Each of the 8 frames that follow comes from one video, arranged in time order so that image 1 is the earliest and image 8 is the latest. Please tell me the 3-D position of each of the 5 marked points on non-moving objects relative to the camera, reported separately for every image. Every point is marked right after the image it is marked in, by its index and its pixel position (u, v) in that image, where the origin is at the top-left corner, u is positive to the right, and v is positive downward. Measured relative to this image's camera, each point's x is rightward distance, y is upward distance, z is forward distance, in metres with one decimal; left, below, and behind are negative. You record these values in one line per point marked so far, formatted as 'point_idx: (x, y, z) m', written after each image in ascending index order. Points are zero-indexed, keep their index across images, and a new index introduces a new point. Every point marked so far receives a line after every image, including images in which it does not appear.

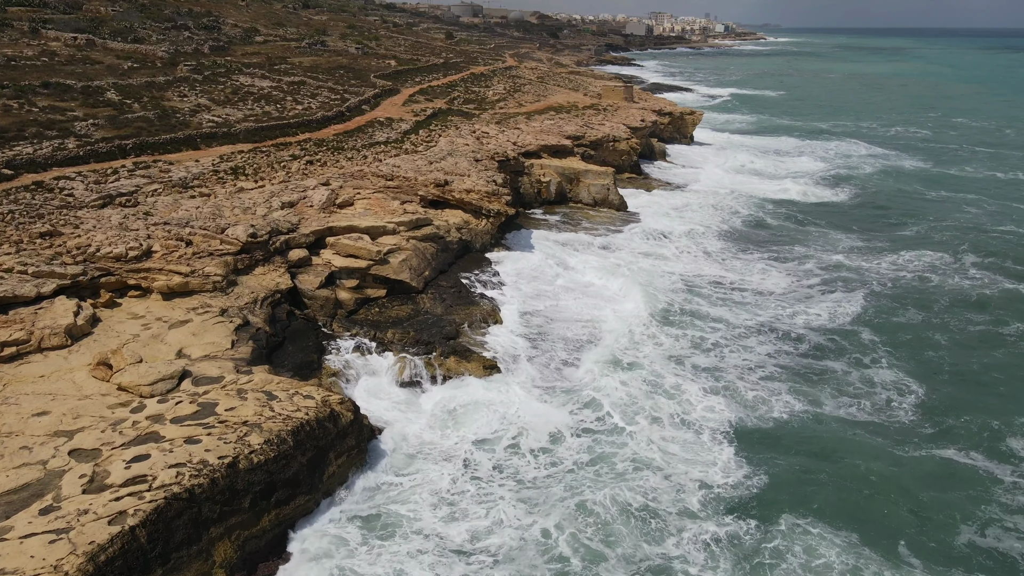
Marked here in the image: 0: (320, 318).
0: (-6.1, -1.0, +18.8) m
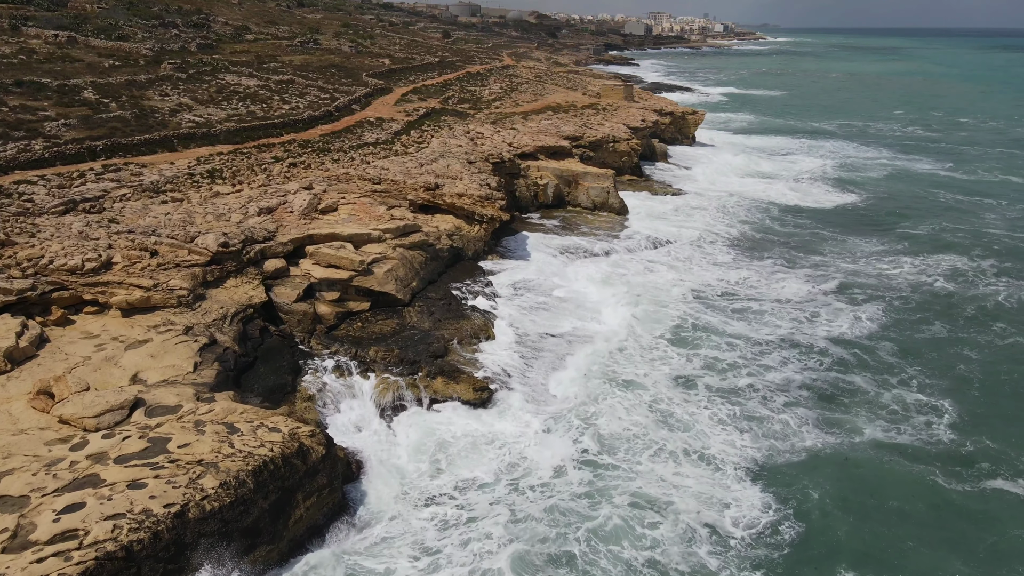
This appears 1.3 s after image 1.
0: (-6.3, -1.4, +17.4) m
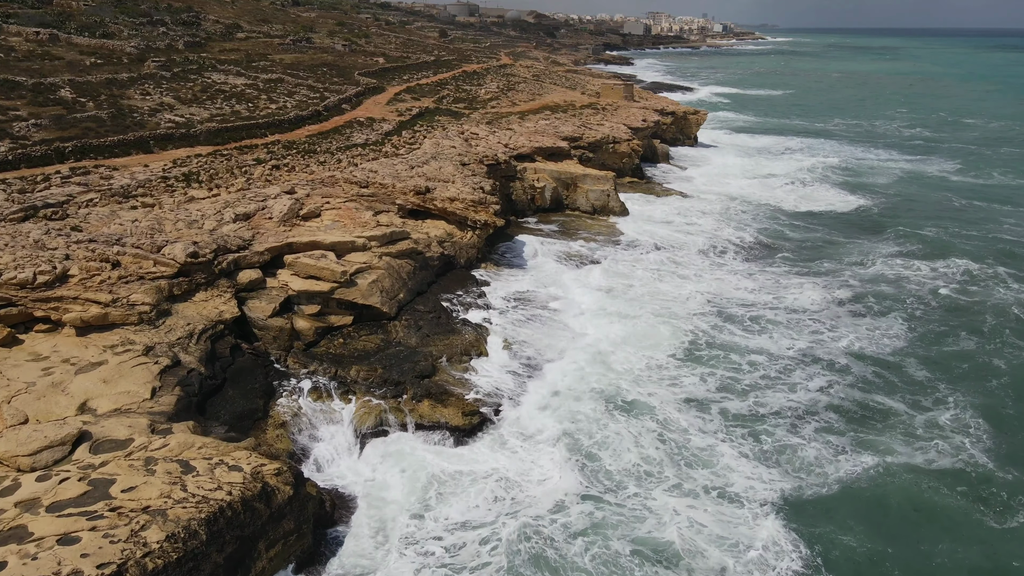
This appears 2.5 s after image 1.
0: (-6.5, -1.8, +16.0) m
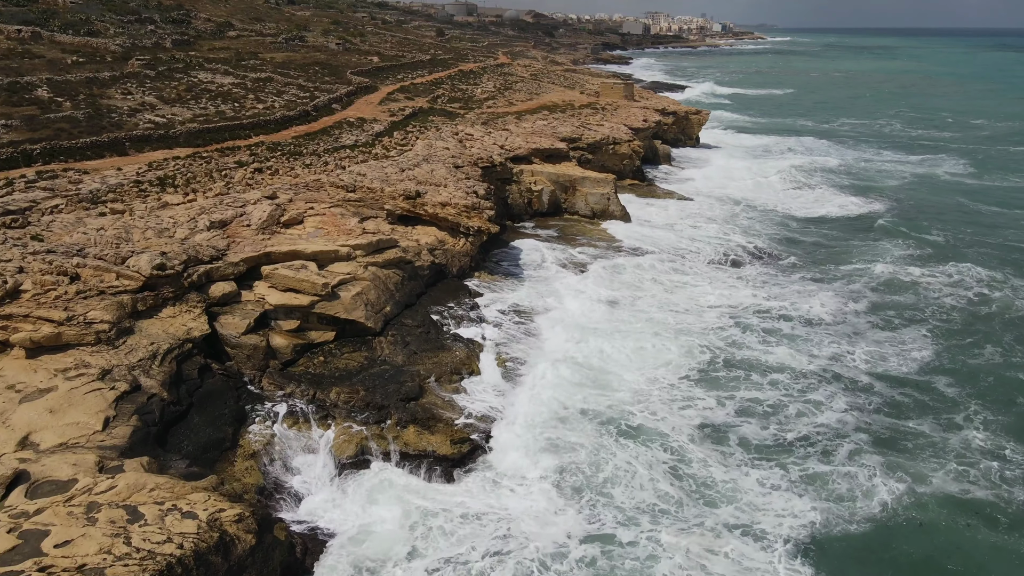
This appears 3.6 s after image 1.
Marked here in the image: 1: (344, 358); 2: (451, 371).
0: (-6.7, -2.1, +14.8) m
1: (-4.4, -1.9, +15.6) m
2: (-1.6, -2.2, +15.7) m
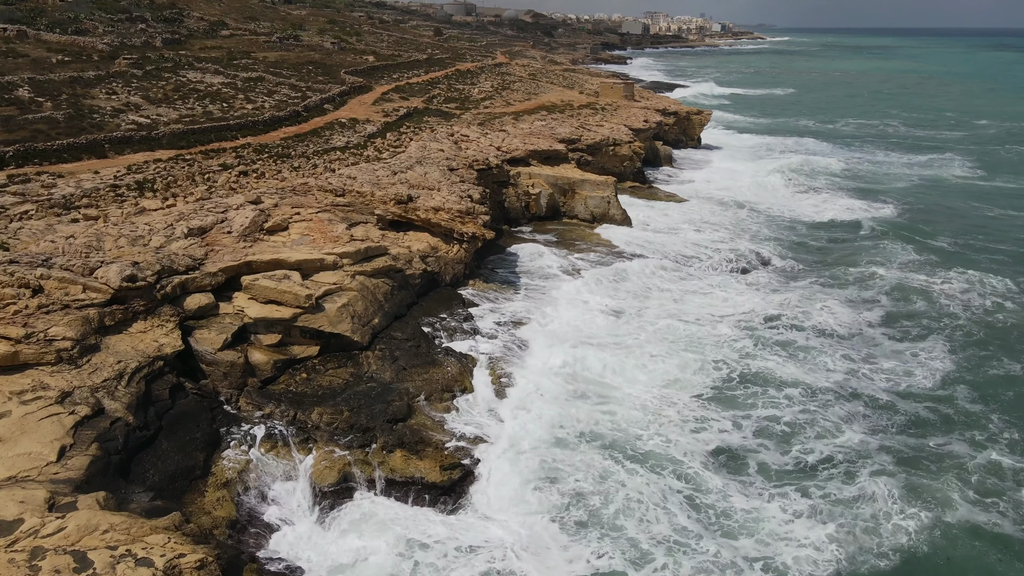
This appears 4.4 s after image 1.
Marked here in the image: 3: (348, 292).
0: (-6.8, -2.4, +13.8) m
1: (-4.6, -2.2, +14.7) m
2: (-1.8, -2.5, +14.7) m
3: (-4.4, -0.1, +15.9) m
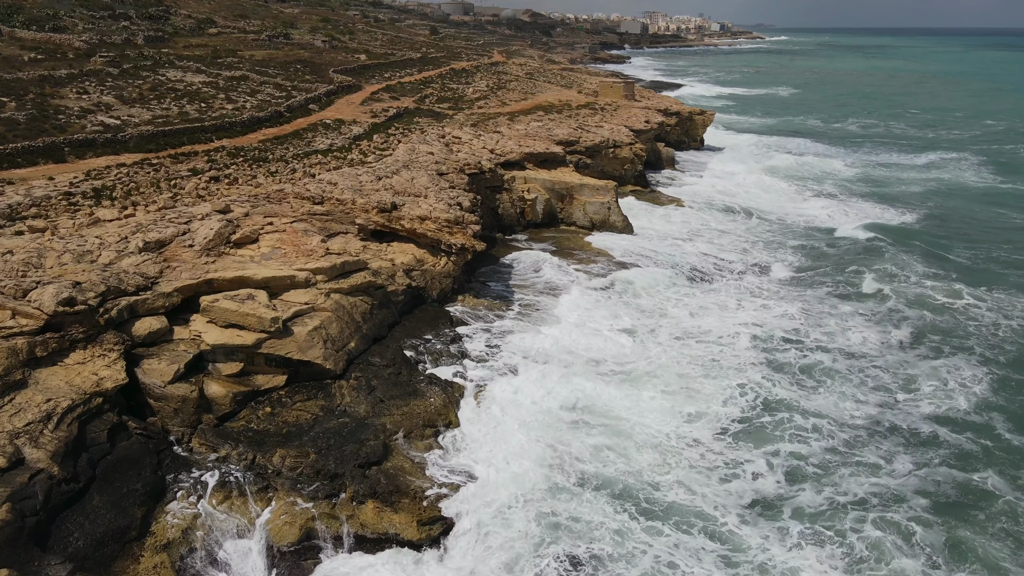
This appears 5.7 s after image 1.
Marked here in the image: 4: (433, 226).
0: (-7.0, -2.9, +12.2) m
1: (-4.8, -2.7, +13.0) m
2: (-2.0, -3.0, +13.1) m
3: (-4.6, -0.6, +14.3) m
4: (-2.5, +1.9, +18.3) m
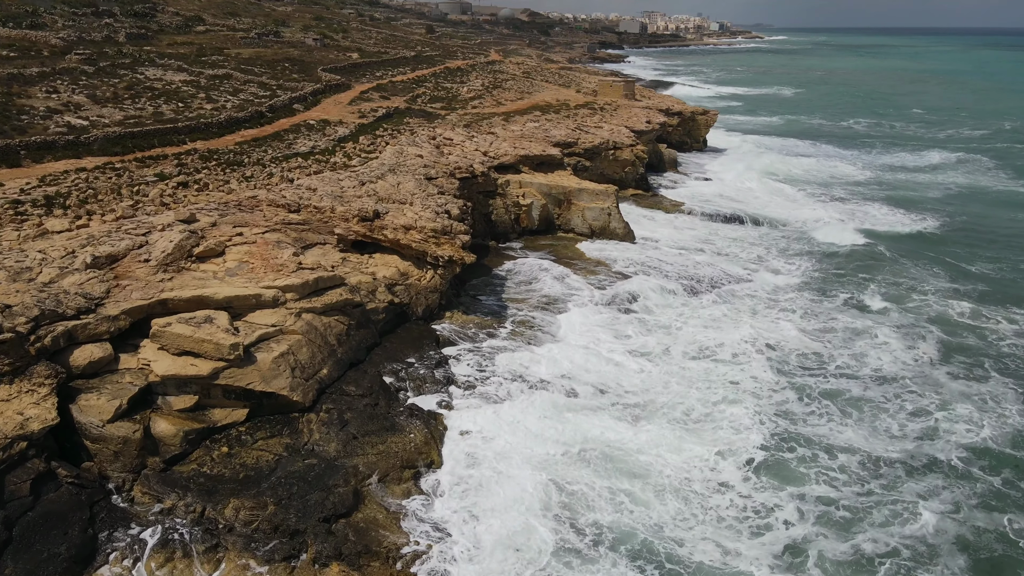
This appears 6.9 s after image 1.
0: (-7.2, -3.4, +10.6) m
1: (-5.0, -3.1, +11.5) m
2: (-2.2, -3.5, +11.6) m
3: (-4.8, -1.1, +12.7) m
4: (-2.7, +1.4, +16.8) m
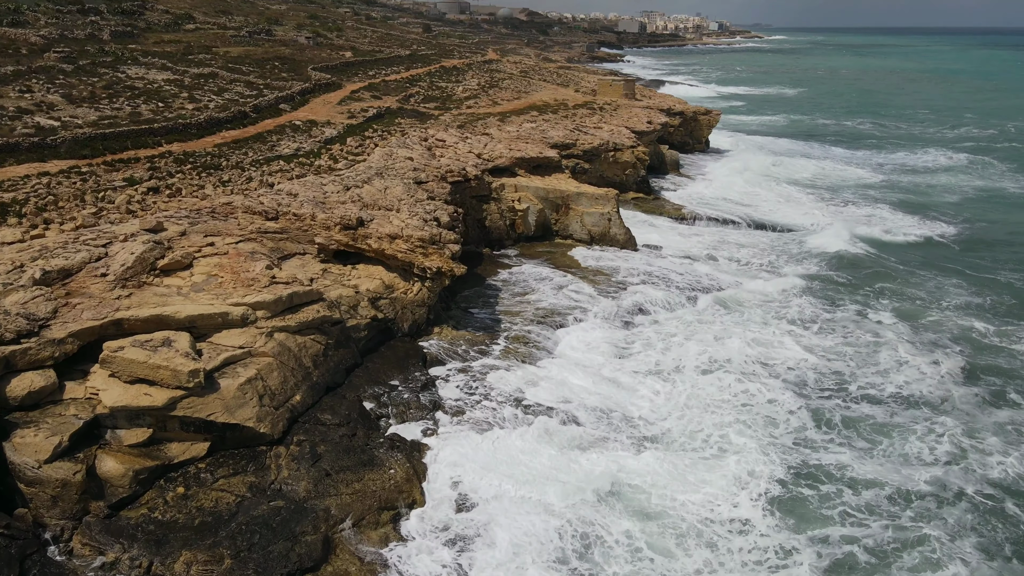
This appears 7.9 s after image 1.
0: (-7.4, -3.8, +9.4) m
1: (-5.2, -3.5, +10.3) m
2: (-2.3, -3.8, +10.4) m
3: (-5.0, -1.4, +11.5) m
4: (-2.9, +1.1, +15.5) m
